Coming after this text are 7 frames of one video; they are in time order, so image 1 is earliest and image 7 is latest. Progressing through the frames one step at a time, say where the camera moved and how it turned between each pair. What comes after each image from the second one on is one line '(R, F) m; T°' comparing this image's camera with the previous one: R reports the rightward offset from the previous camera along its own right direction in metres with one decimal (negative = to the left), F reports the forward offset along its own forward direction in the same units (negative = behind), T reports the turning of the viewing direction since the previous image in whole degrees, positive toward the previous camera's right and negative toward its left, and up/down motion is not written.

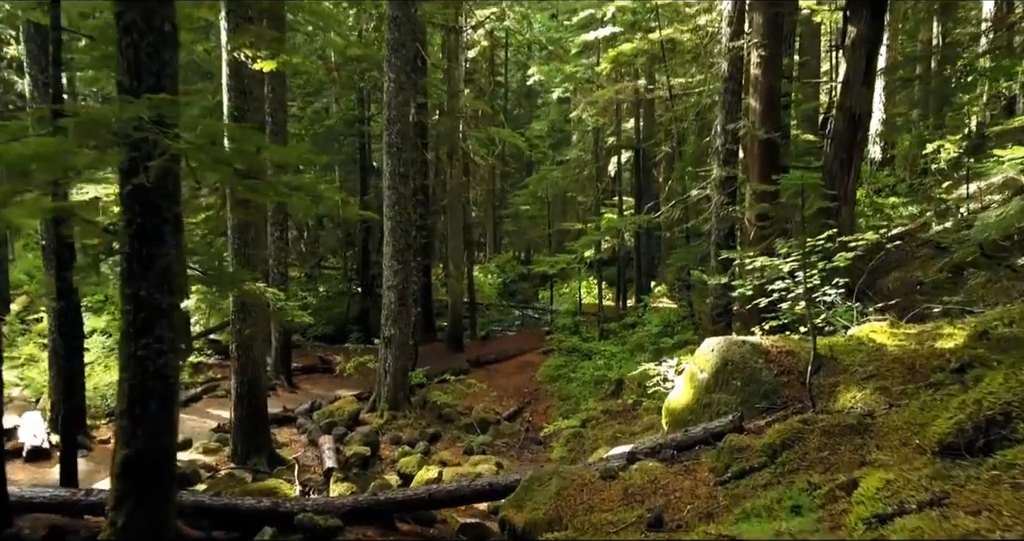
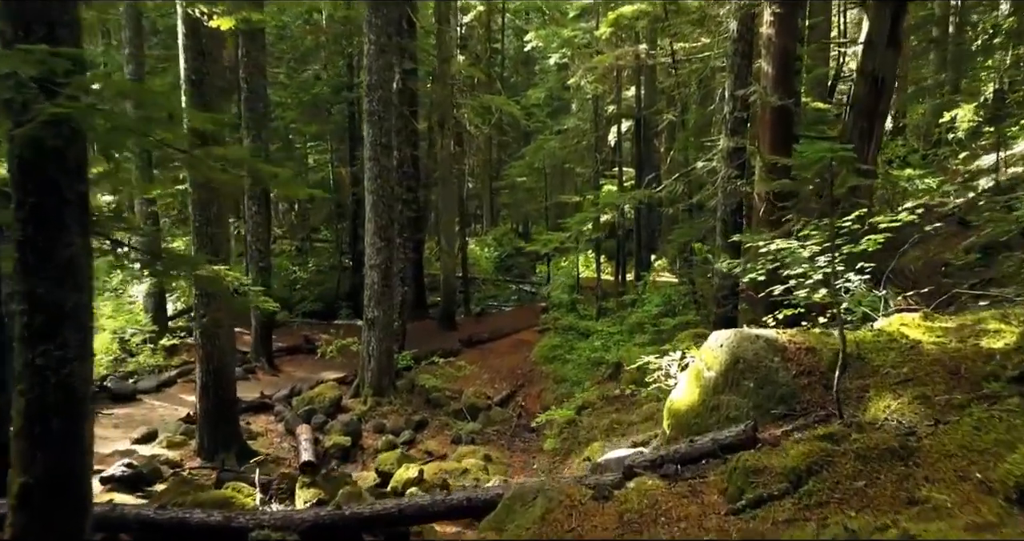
(+0.1, +0.8) m; 0°
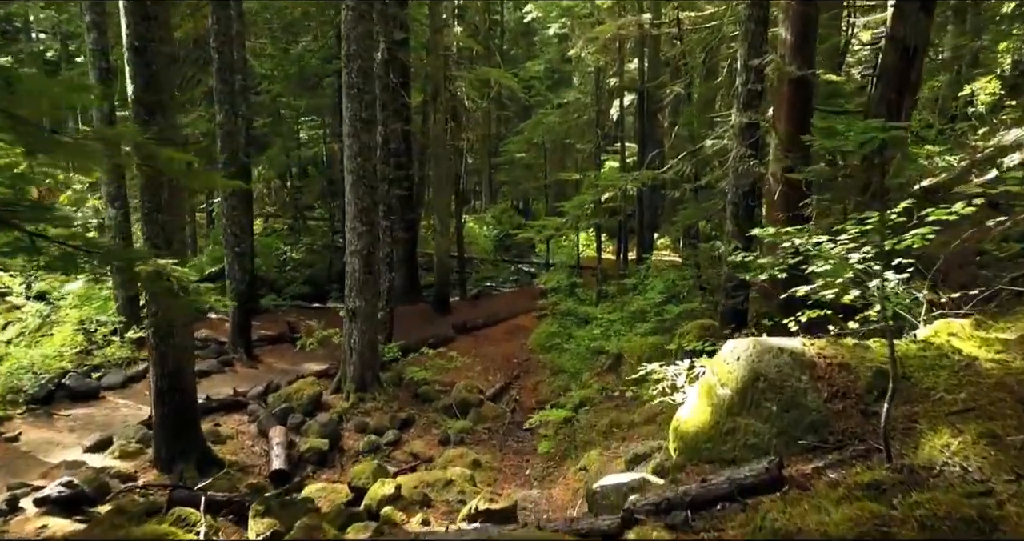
(+0.1, +0.9) m; 0°
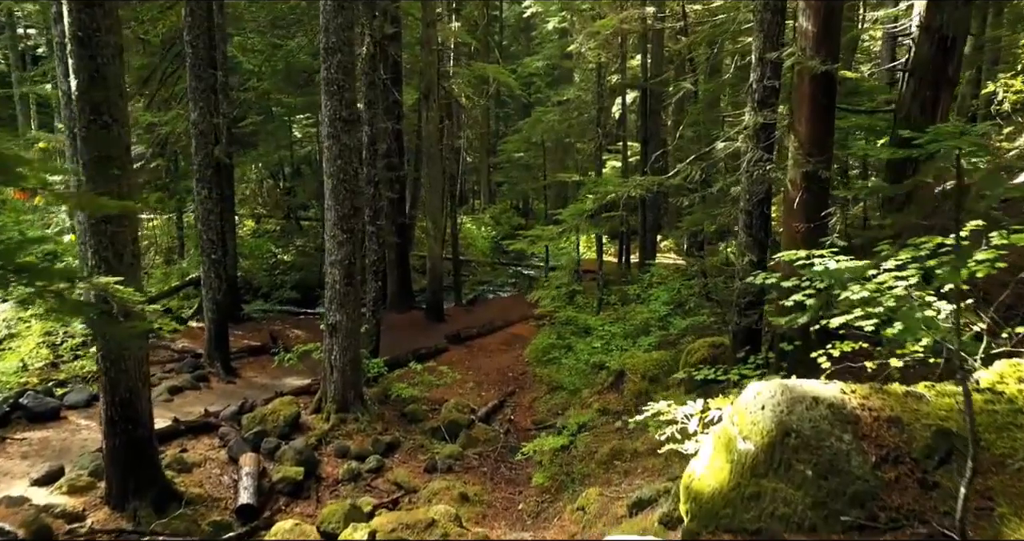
(+0.1, +0.8) m; 0°
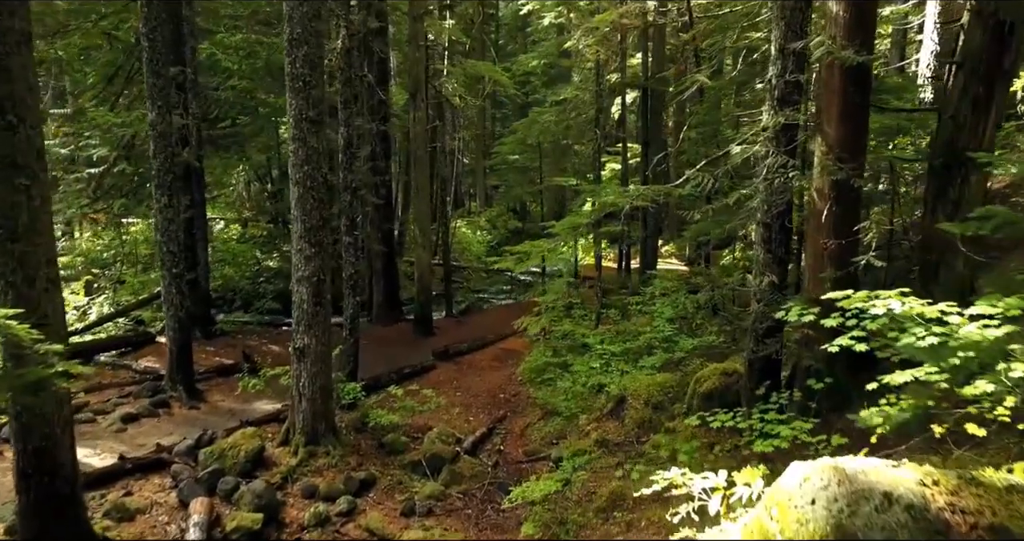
(+0.1, +1.0) m; 0°
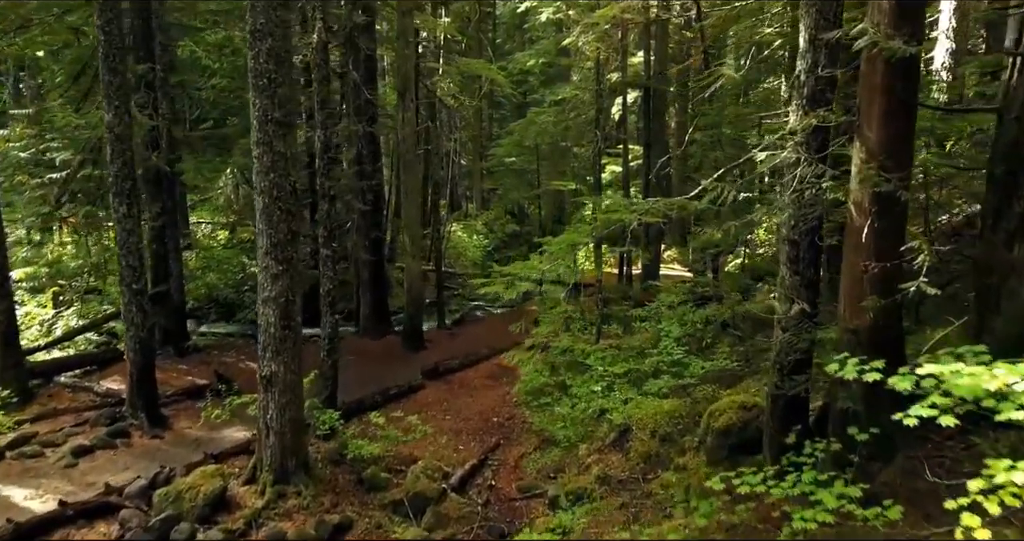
(+0.1, +0.9) m; 0°
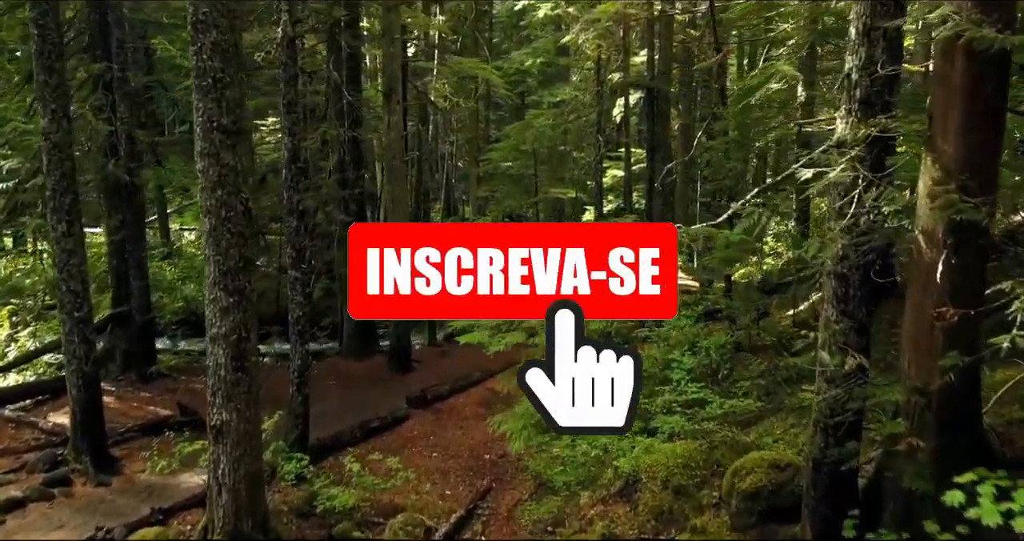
(+0.1, +1.1) m; 0°
